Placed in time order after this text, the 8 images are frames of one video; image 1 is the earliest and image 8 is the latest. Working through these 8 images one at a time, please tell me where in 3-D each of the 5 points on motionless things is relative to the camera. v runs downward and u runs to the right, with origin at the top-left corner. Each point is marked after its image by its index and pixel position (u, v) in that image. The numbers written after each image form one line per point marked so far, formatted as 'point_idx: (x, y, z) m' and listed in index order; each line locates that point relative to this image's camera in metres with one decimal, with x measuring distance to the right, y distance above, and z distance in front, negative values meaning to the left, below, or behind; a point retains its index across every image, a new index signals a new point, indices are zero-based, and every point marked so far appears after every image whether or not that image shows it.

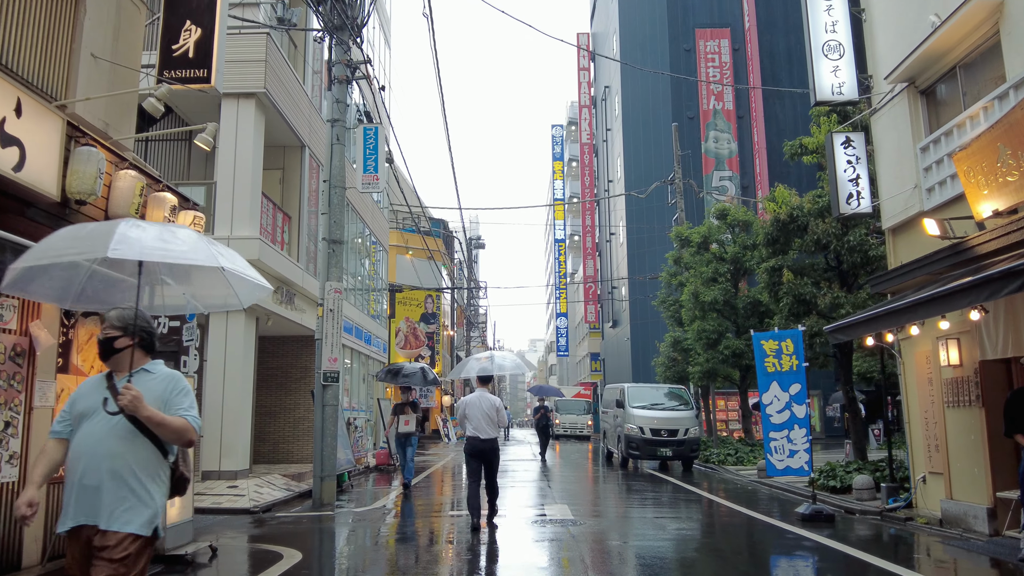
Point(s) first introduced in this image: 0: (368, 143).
0: (-2.2, +2.2, +13.0) m
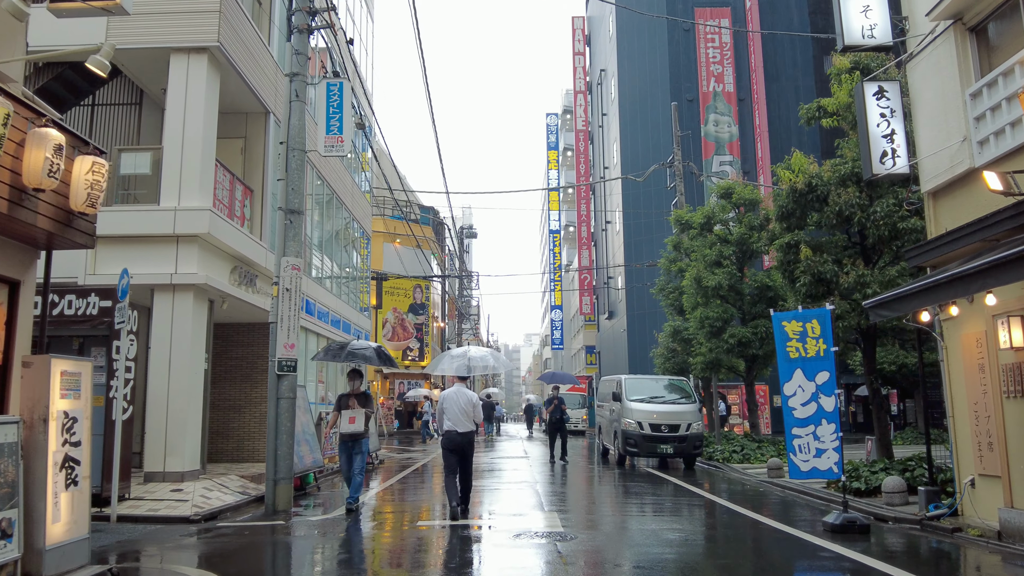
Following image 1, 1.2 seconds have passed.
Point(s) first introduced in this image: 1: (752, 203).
0: (-2.4, +2.5, +11.5) m
1: (+5.2, +1.9, +18.6) m
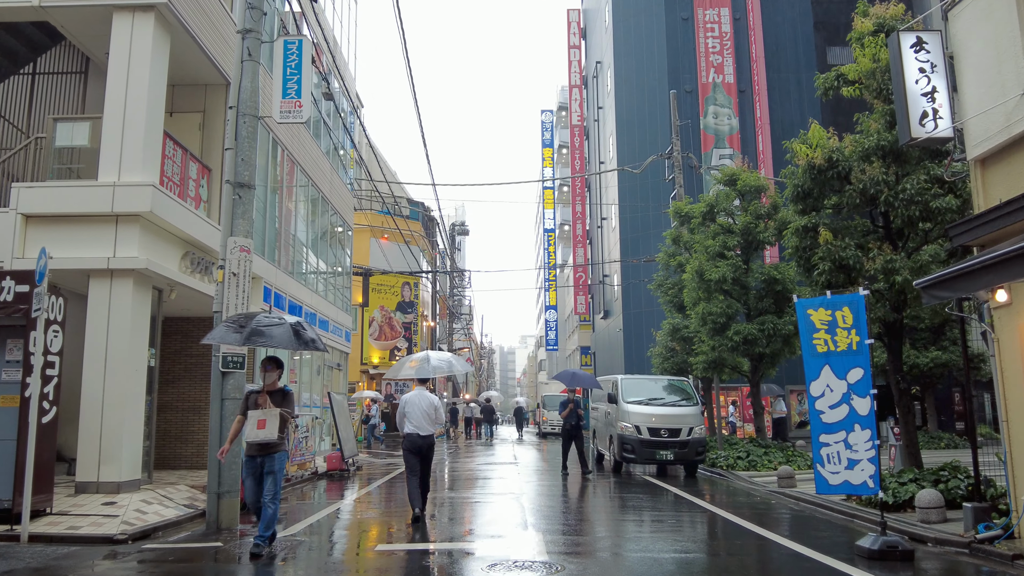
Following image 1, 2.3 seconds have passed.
0: (-2.6, +2.6, +10.1) m
1: (+4.9, +2.0, +17.3) m
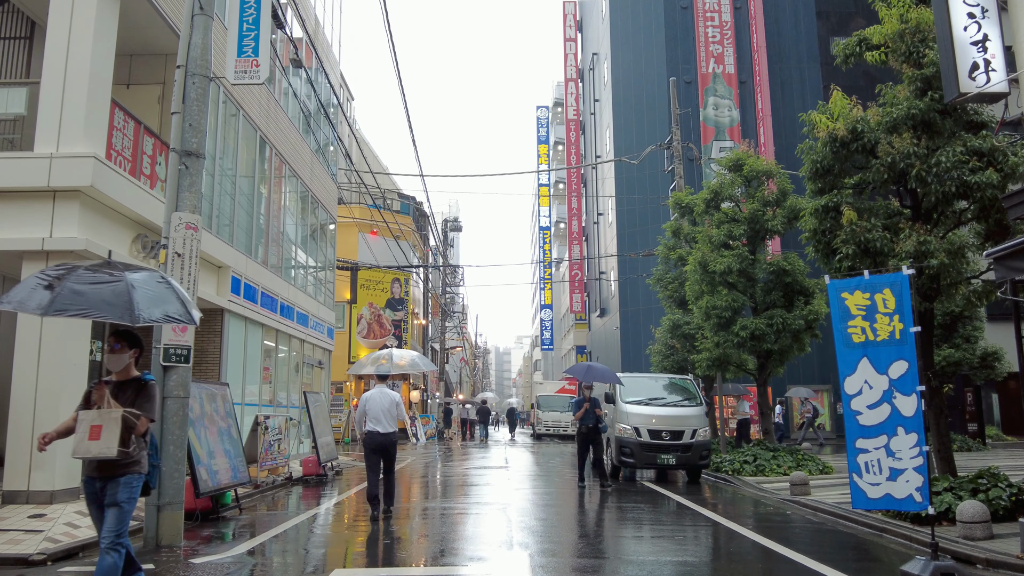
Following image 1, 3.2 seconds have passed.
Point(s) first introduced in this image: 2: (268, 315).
0: (-2.7, +2.8, +9.0) m
1: (+4.8, +2.1, +16.2) m
2: (-4.5, -0.5, +16.1) m
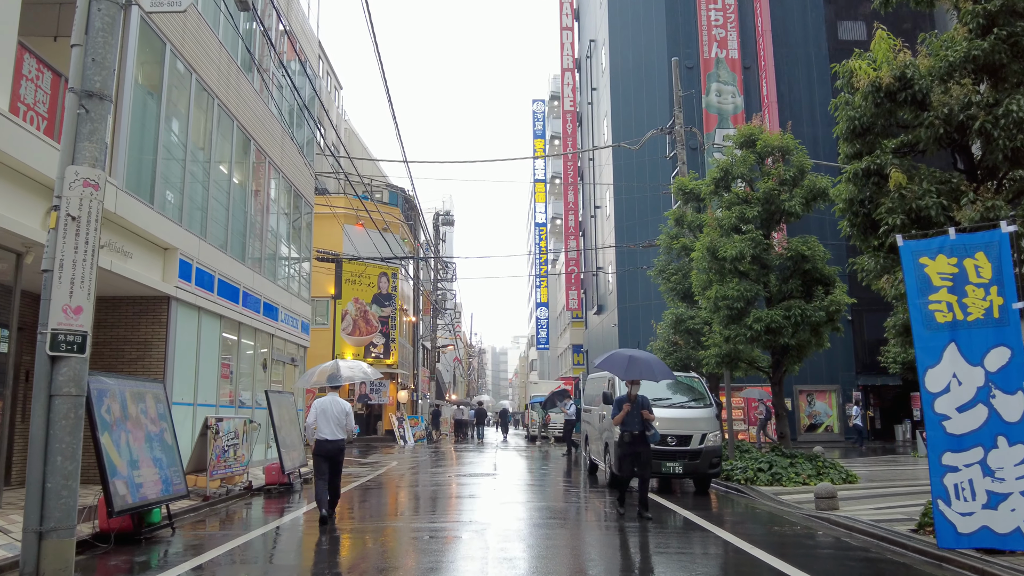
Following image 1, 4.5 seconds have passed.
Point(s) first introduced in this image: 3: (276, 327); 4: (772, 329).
0: (-2.9, +3.0, +7.4) m
1: (+4.6, +2.3, +14.6) m
2: (-4.7, -0.3, +14.5) m
3: (-5.0, -0.8, +17.9) m
4: (+4.2, -0.7, +13.9) m
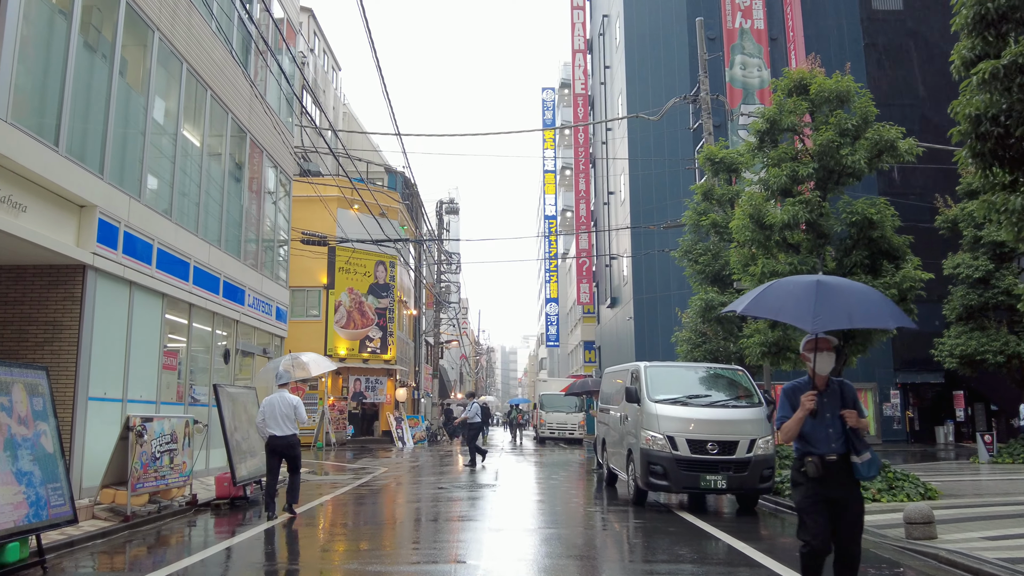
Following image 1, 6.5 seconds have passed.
0: (-2.9, +3.4, +5.0) m
1: (+4.6, +2.7, +12.2) m
2: (-4.7, +0.1, +12.1) m
3: (-4.9, -0.4, +15.6) m
4: (+4.2, -0.3, +11.4) m
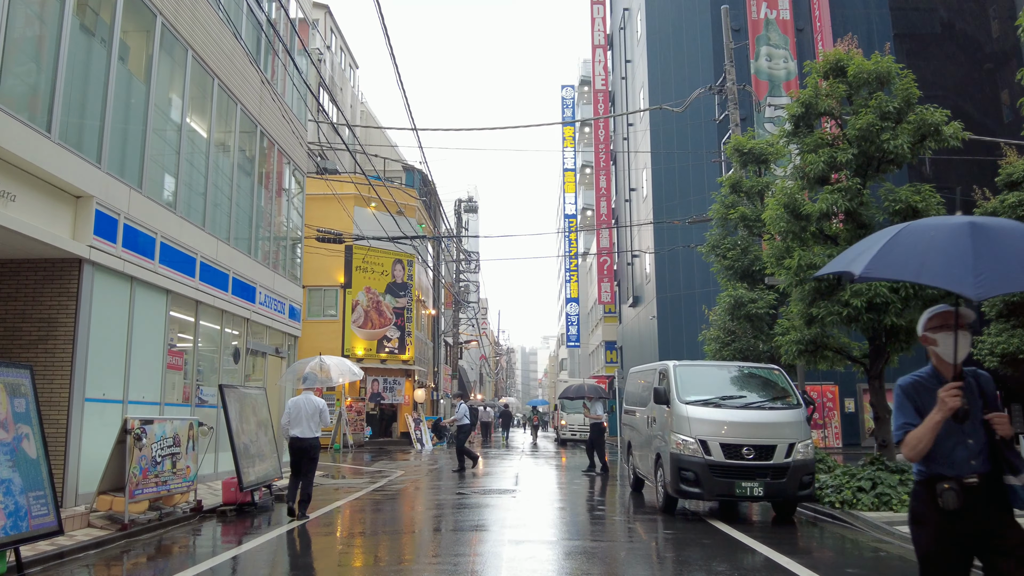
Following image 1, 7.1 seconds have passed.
0: (-2.8, +3.4, +4.4) m
1: (+4.9, +2.8, +11.4) m
2: (-4.4, +0.1, +11.6) m
3: (-4.5, -0.4, +15.1) m
4: (+4.5, -0.2, +10.7) m
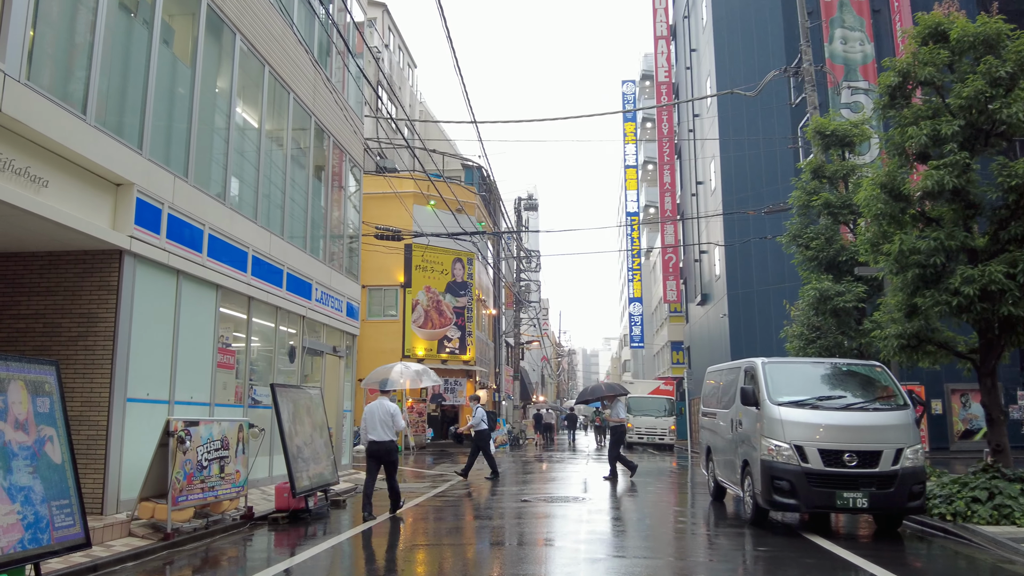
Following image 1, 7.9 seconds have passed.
0: (-2.5, +3.5, +3.8) m
1: (+5.6, +2.9, +10.3) m
2: (-3.6, +0.2, +11.1) m
3: (-3.4, -0.3, +14.5) m
4: (+5.2, -0.1, +9.6) m
